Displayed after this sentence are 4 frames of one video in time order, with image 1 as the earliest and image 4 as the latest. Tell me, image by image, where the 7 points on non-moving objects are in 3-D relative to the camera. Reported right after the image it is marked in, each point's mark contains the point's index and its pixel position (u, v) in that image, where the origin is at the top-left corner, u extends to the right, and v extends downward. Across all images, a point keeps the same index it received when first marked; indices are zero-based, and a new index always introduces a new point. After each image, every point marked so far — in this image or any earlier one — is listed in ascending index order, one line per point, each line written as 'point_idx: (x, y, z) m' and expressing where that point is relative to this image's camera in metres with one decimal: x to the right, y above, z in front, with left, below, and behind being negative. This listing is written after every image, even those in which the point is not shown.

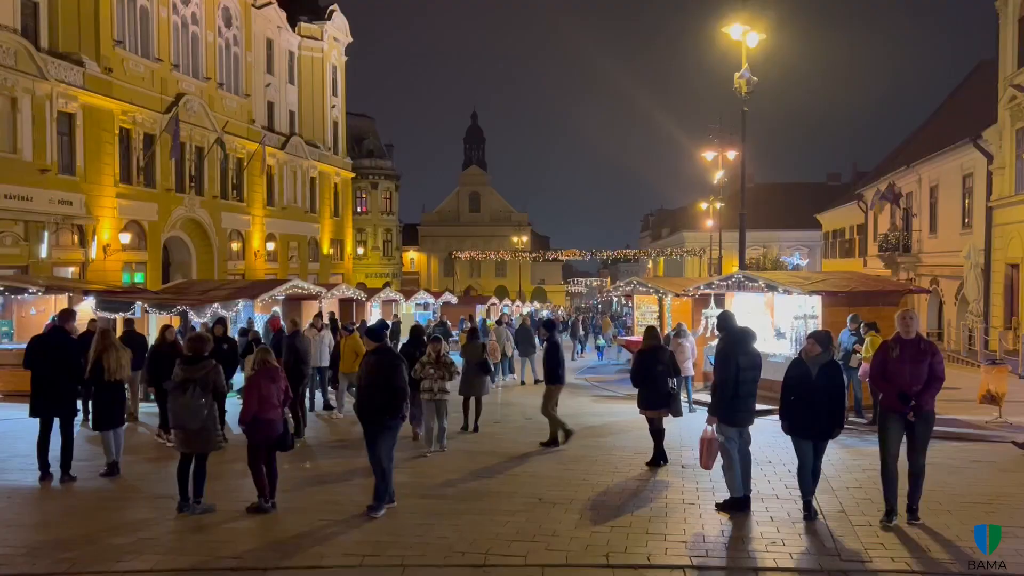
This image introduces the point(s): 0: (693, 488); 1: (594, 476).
0: (+2.0, -2.2, +8.9) m
1: (+1.0, -2.2, +9.5) m
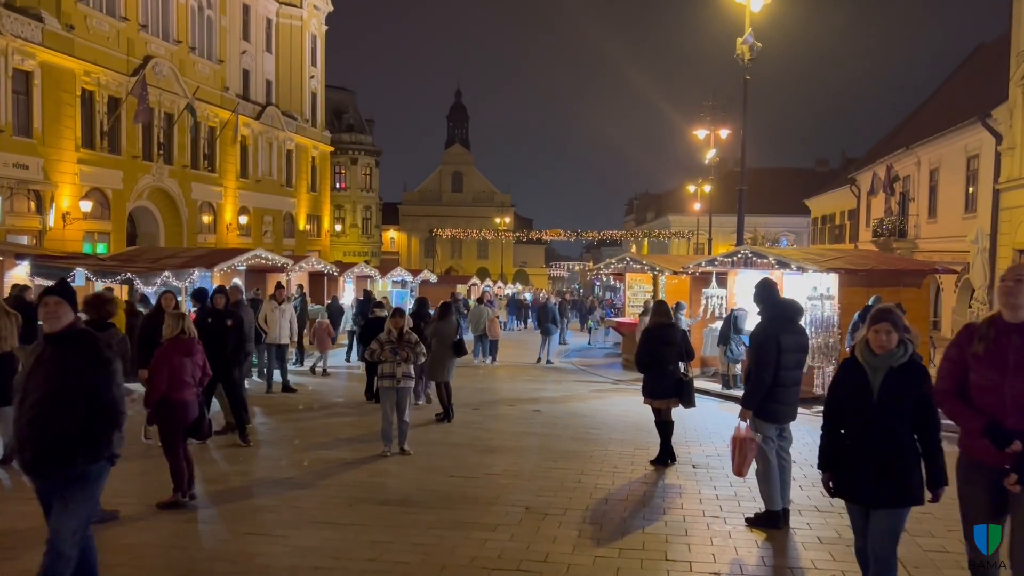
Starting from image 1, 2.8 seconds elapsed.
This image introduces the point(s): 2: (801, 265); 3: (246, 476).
0: (+1.8, -1.9, +7.3) m
1: (+0.8, -1.8, +7.9) m
2: (+4.9, +0.4, +13.8) m
3: (-2.6, -1.8, +7.8) m
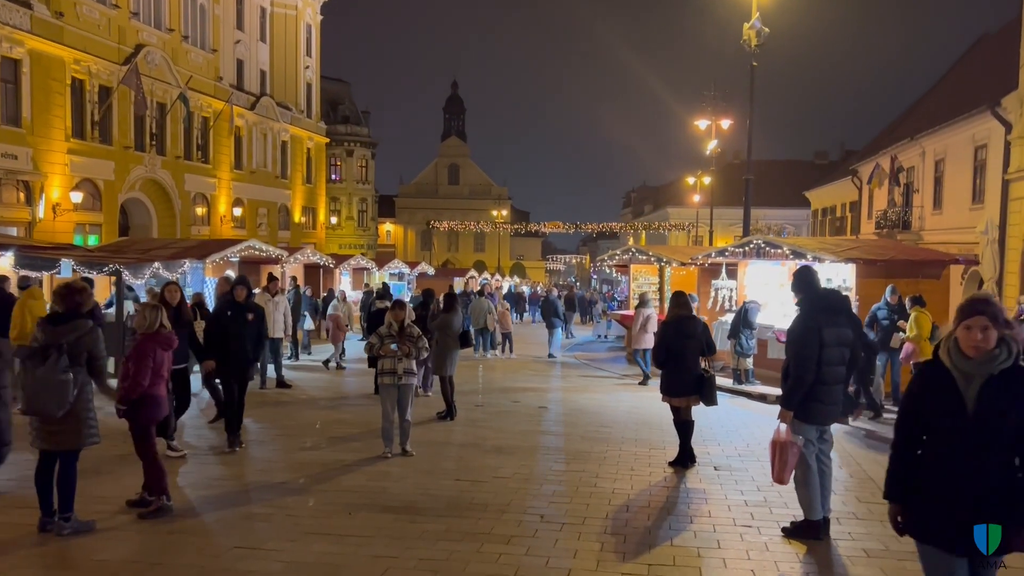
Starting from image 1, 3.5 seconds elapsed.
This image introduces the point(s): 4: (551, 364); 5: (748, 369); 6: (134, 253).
0: (+1.9, -1.8, +6.8) m
1: (+0.9, -1.7, +7.4) m
2: (+5.0, +0.5, +13.2) m
3: (-2.5, -1.7, +7.3) m
4: (+0.9, -1.7, +18.2) m
5: (+4.0, -1.4, +13.8) m
6: (-8.5, +0.8, +18.2) m
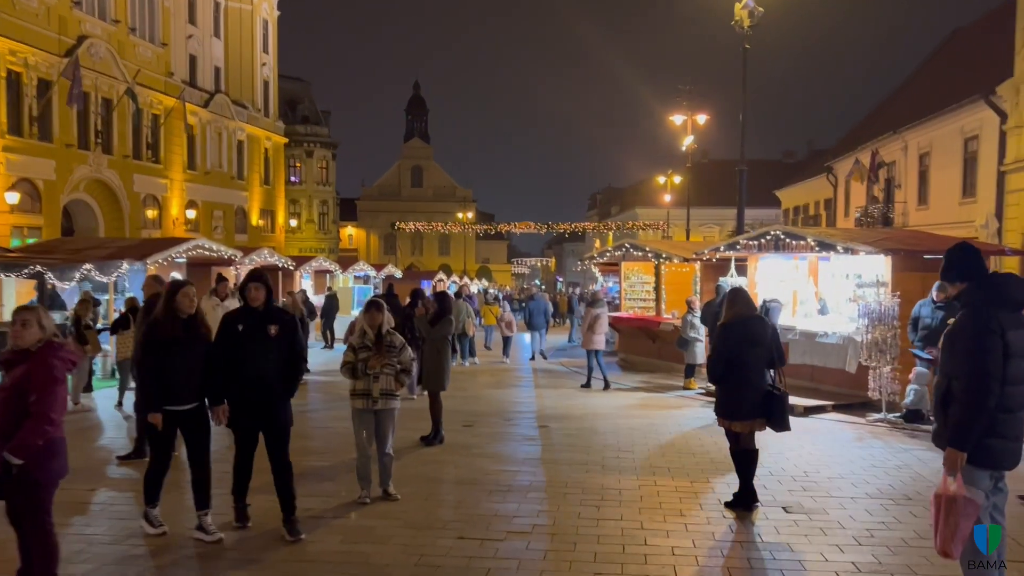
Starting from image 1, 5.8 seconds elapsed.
0: (+2.1, -1.7, +5.0) m
1: (+1.0, -1.7, +5.6) m
2: (+4.8, +0.6, +11.7) m
3: (-2.3, -1.7, +5.4) m
4: (+0.5, -1.7, +16.4) m
5: (+3.8, -1.3, +12.1) m
6: (-8.8, +0.7, +16.0) m
